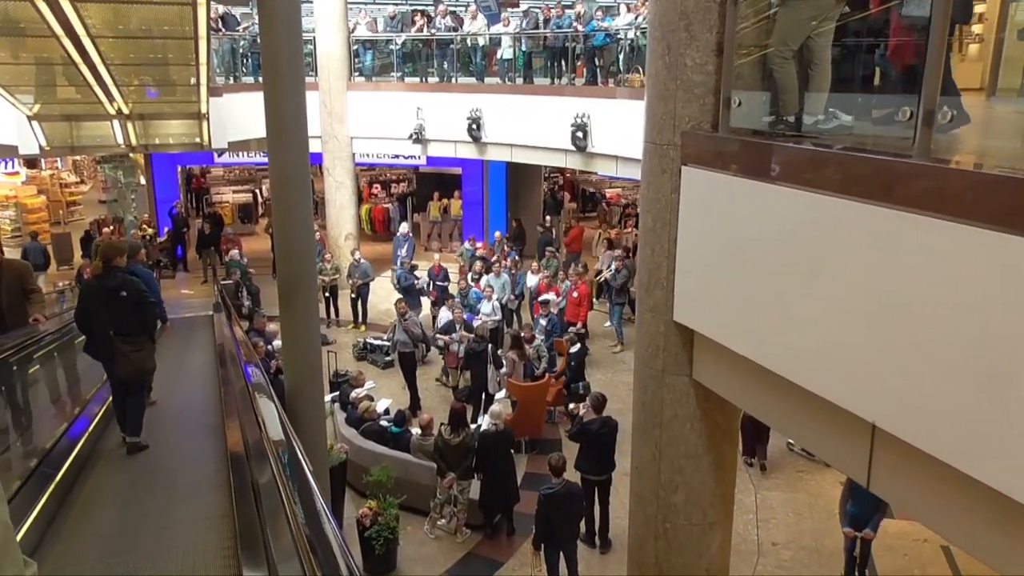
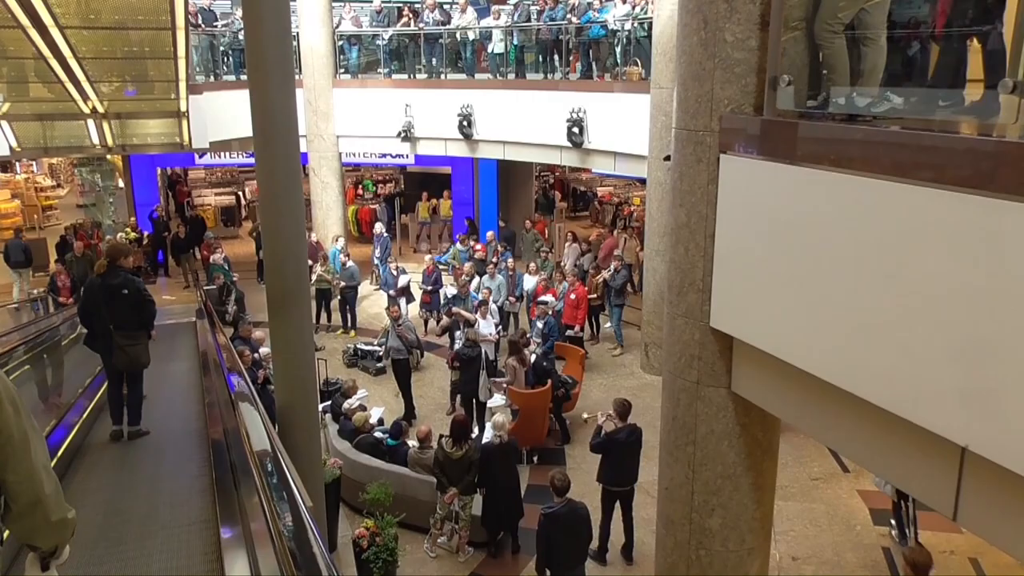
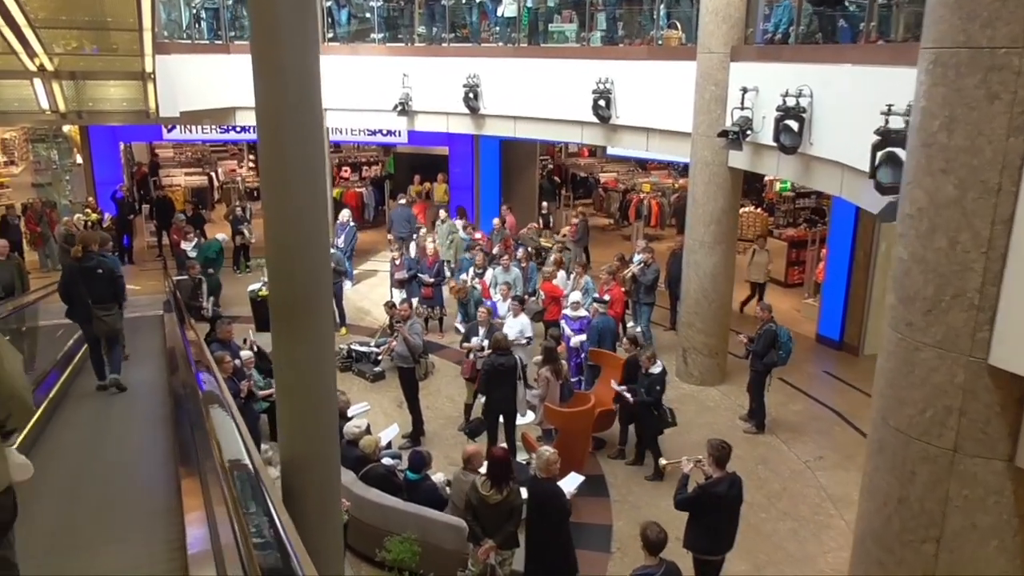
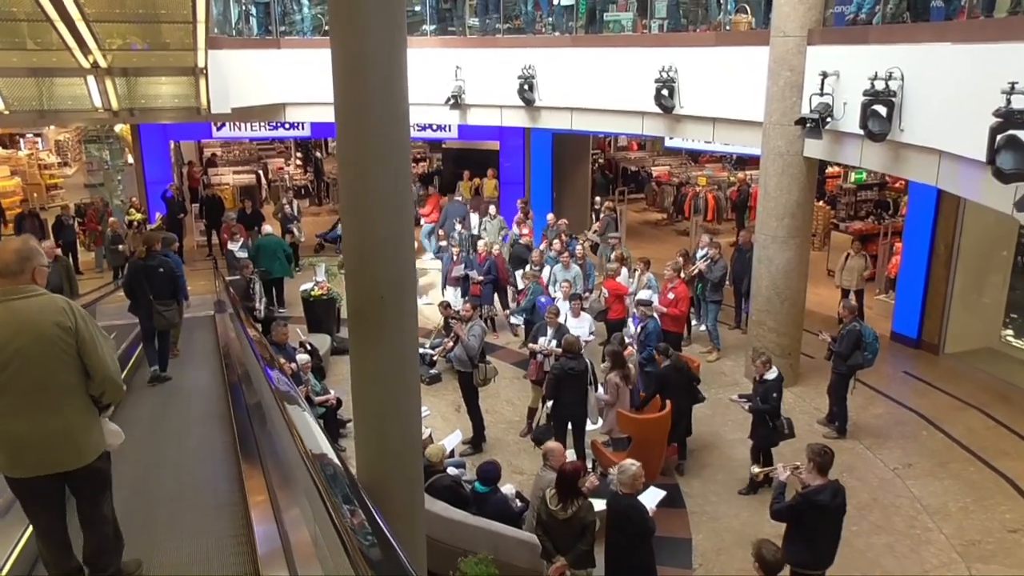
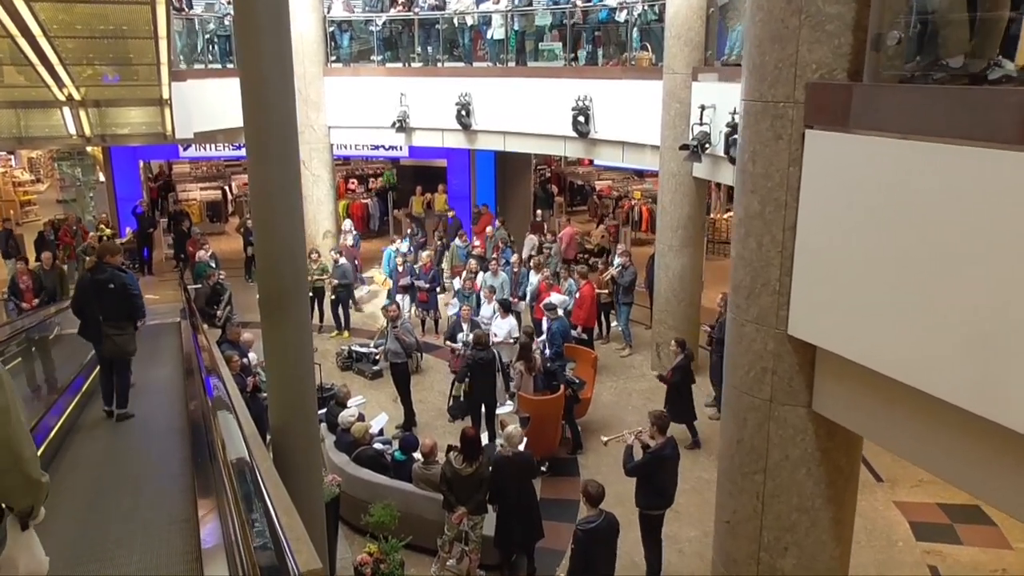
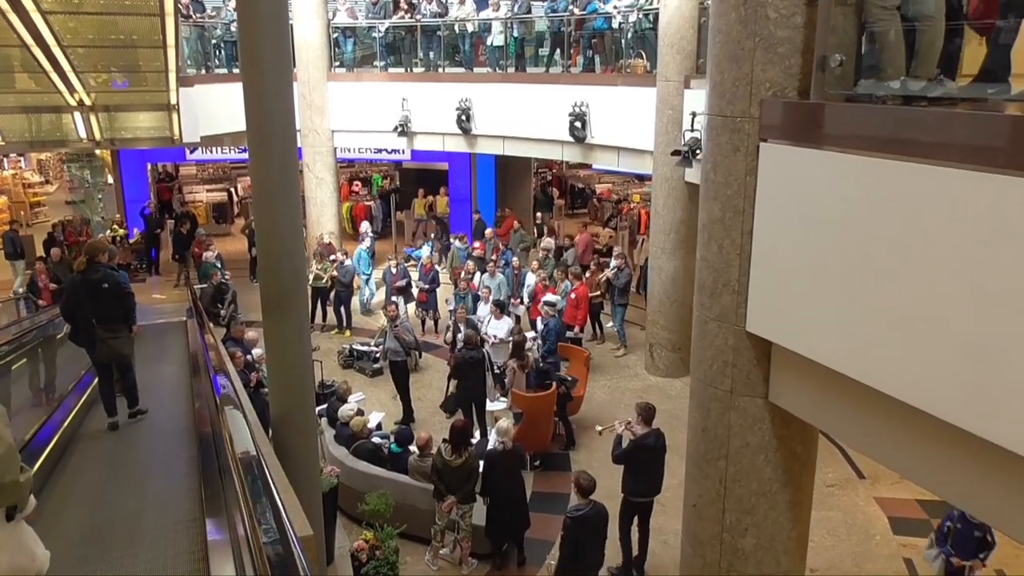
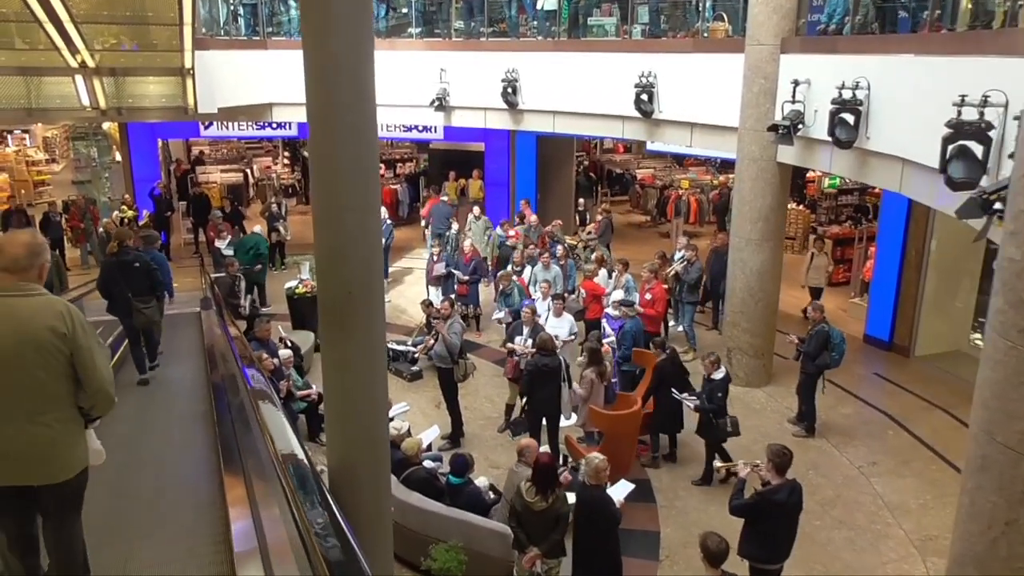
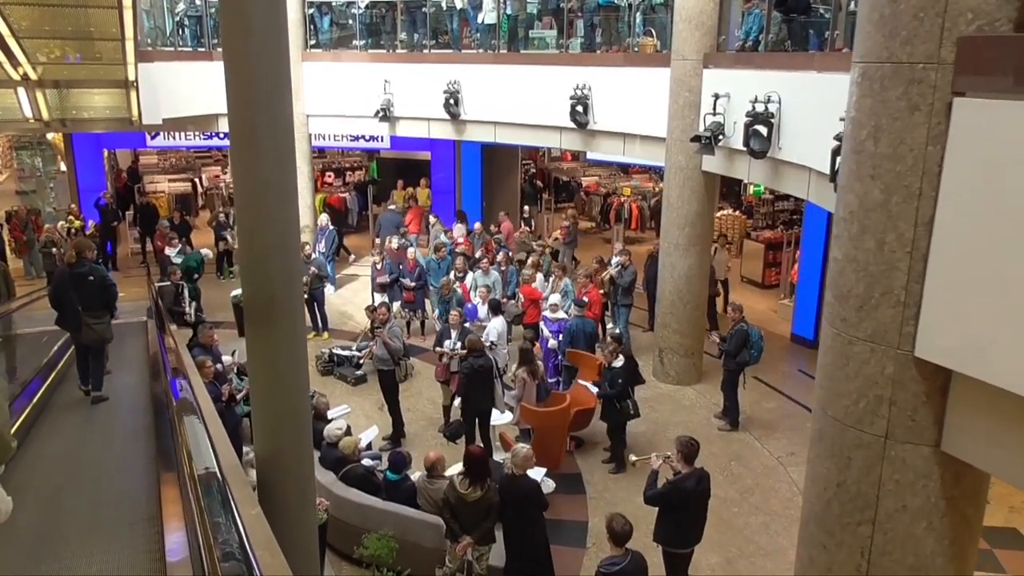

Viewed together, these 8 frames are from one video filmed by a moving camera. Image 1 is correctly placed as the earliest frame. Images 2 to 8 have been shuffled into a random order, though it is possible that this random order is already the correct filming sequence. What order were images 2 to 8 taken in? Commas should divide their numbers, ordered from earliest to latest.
2, 6, 5, 8, 3, 7, 4
